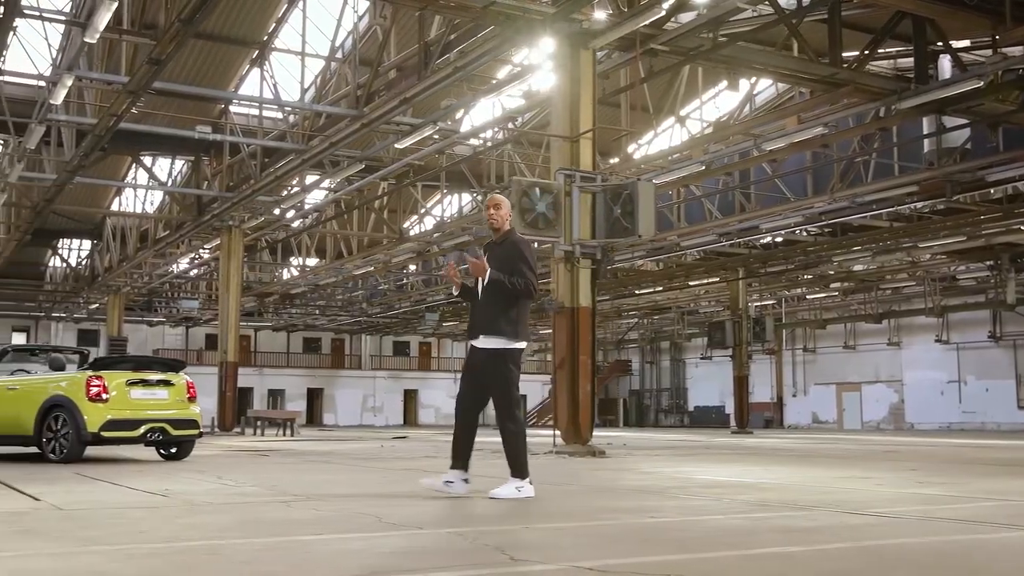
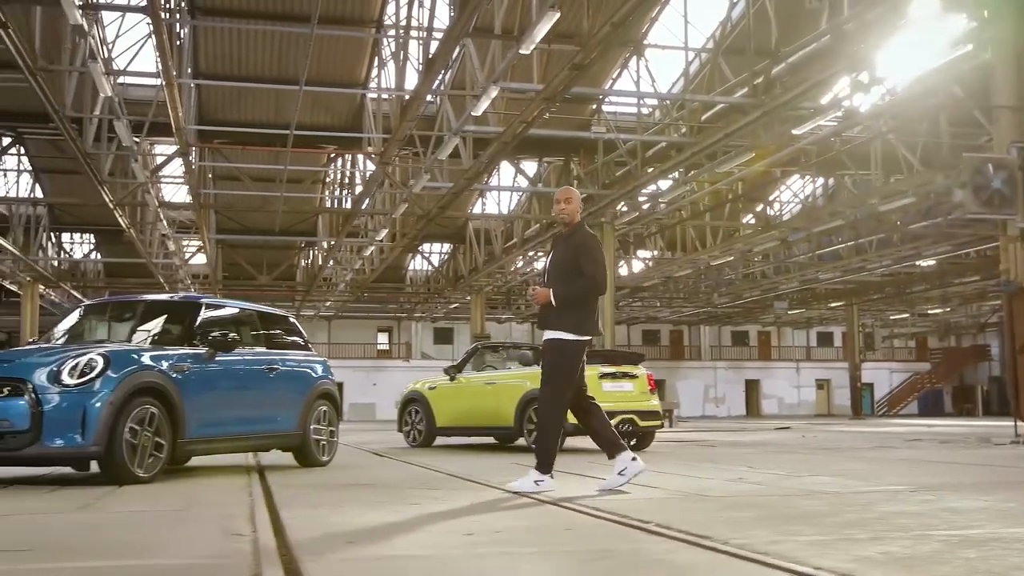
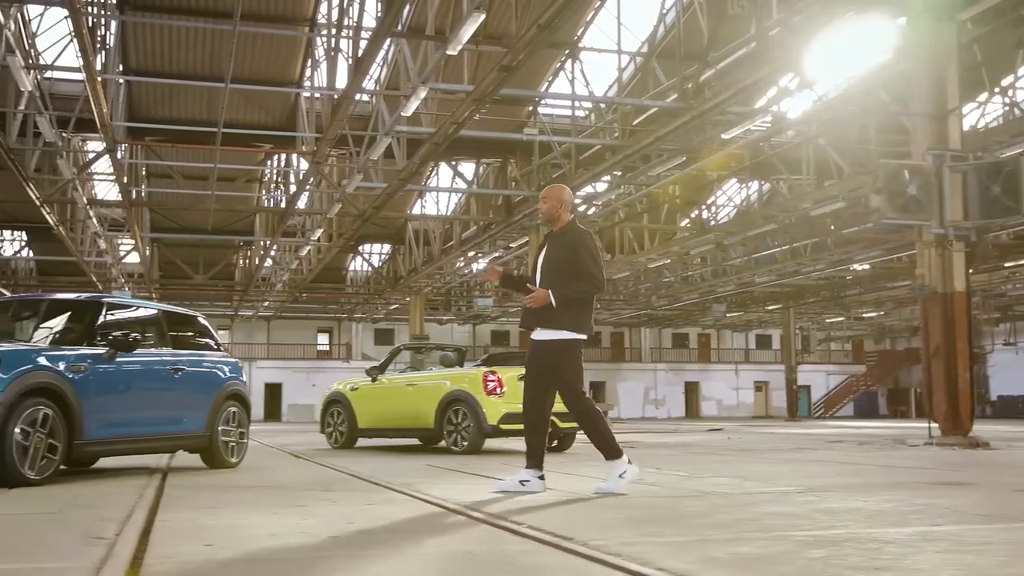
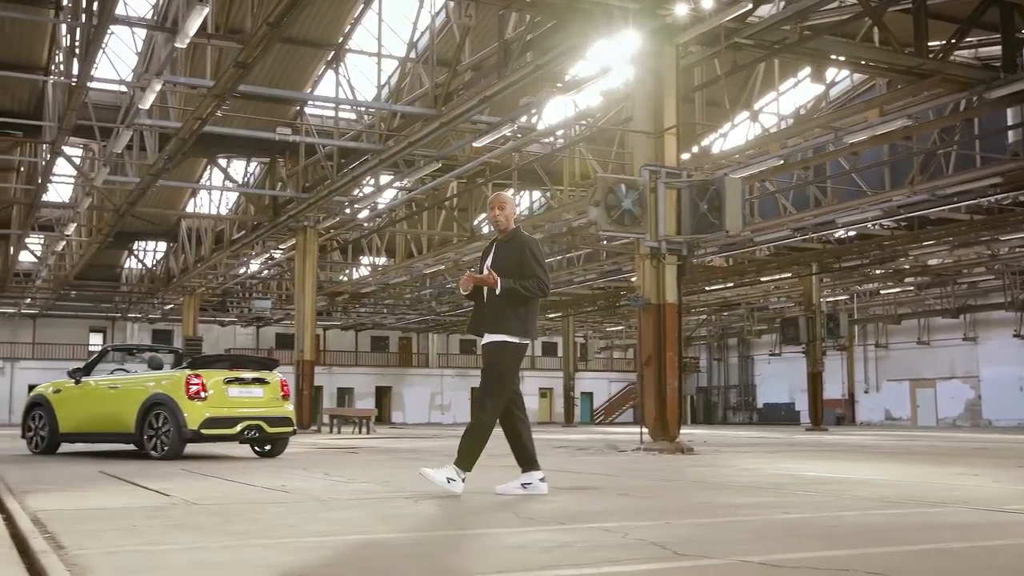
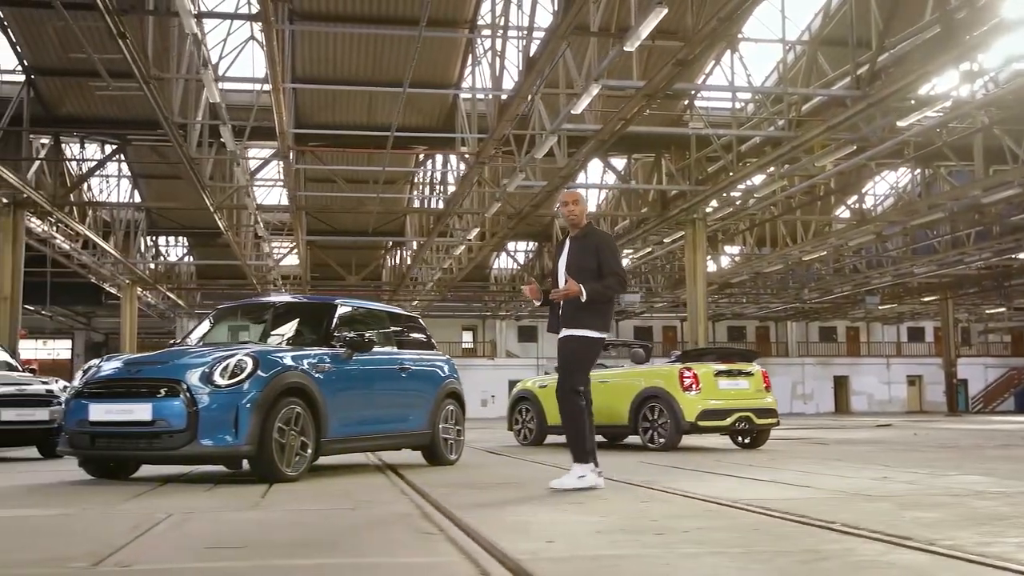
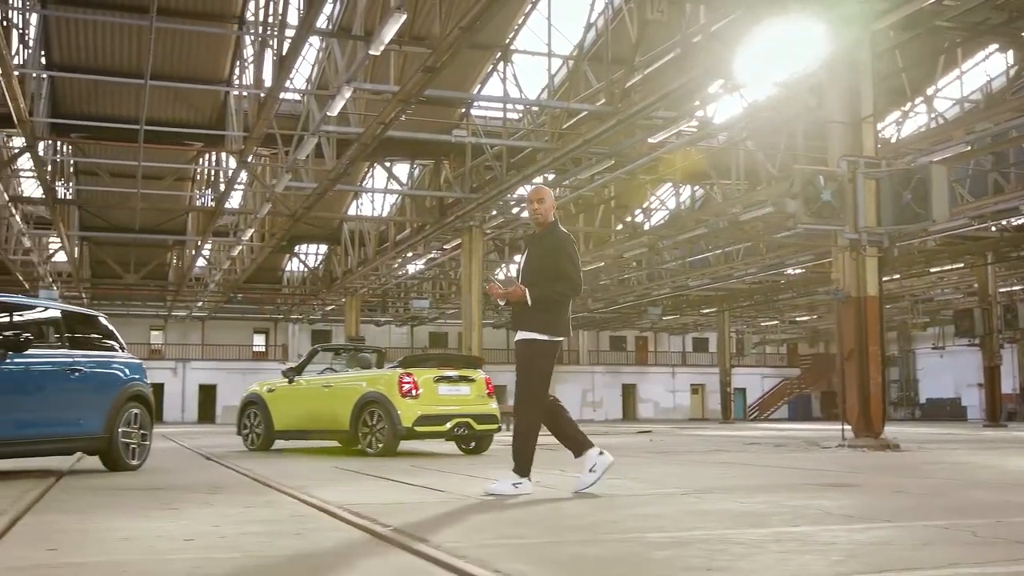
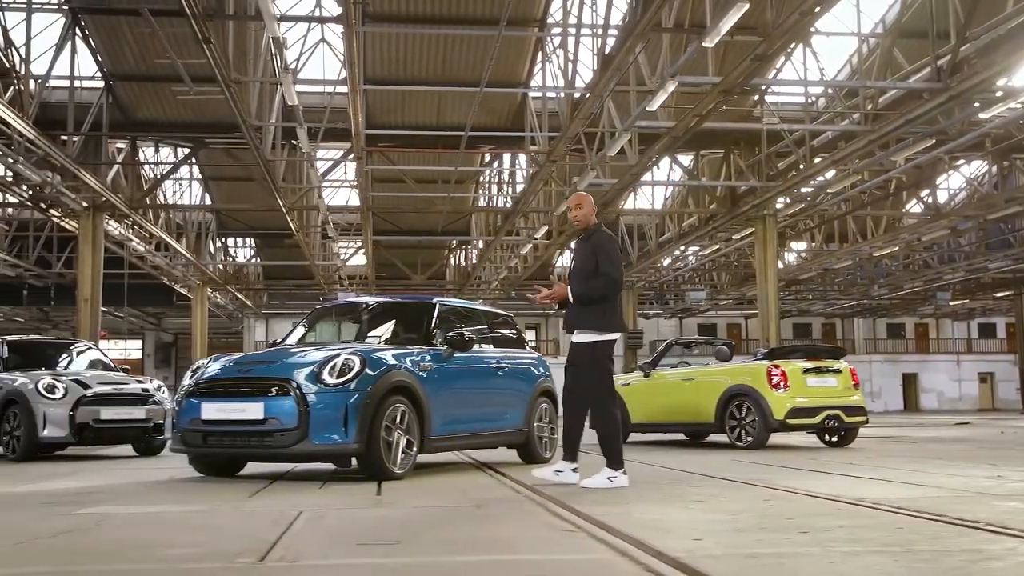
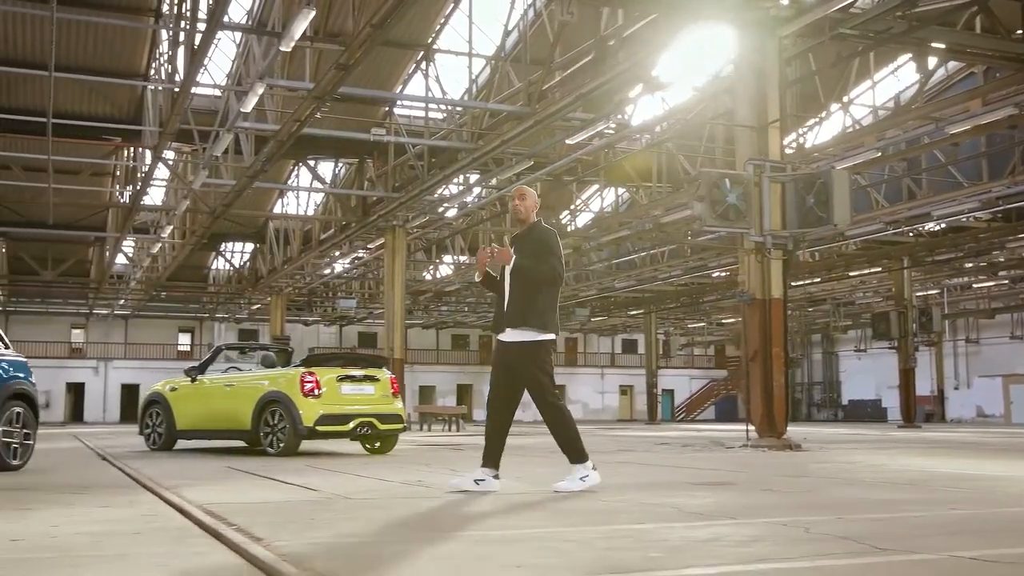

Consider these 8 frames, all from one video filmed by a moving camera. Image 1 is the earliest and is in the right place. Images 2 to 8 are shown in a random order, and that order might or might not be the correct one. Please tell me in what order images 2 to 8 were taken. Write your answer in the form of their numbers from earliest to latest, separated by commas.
4, 8, 6, 3, 2, 5, 7
